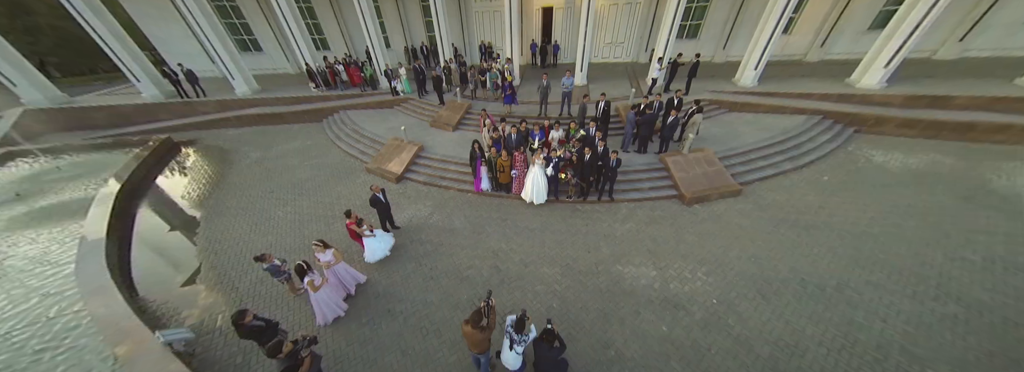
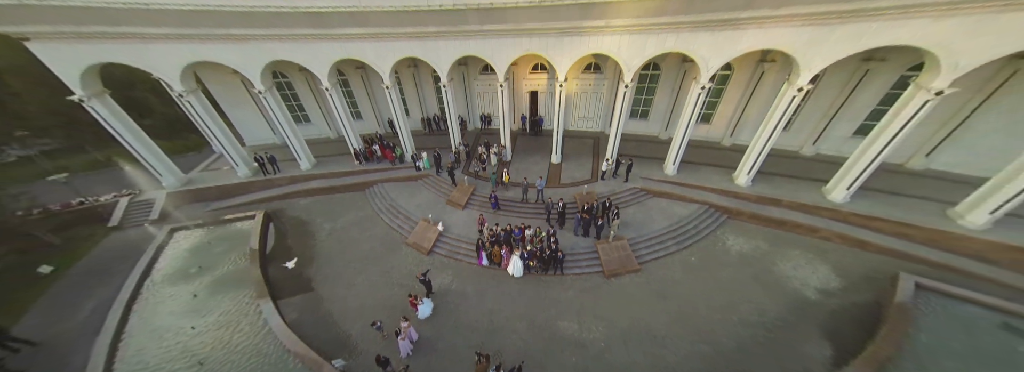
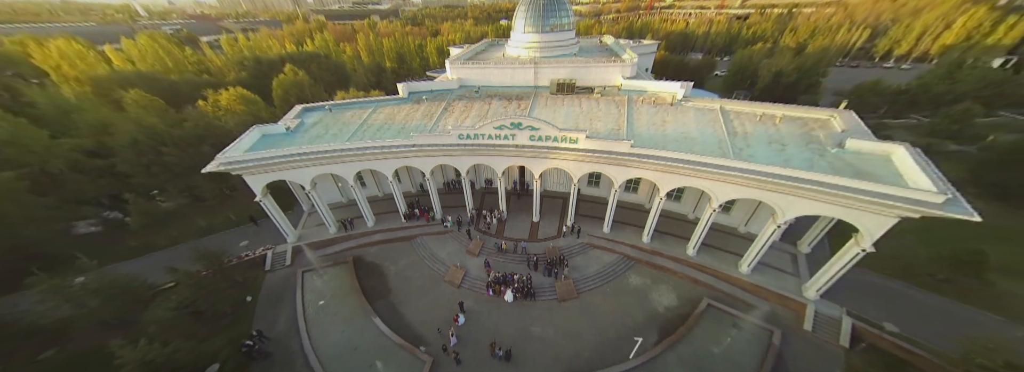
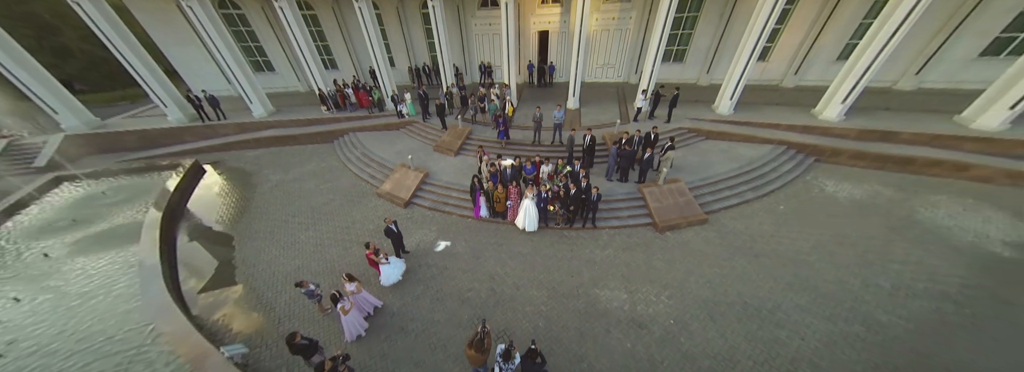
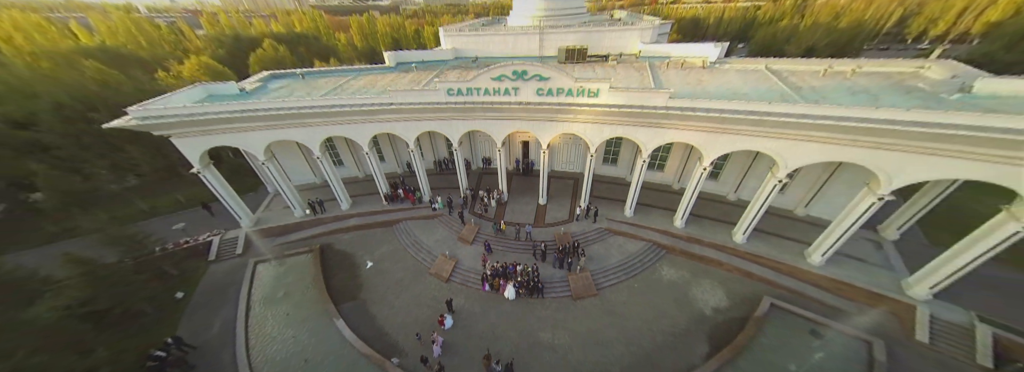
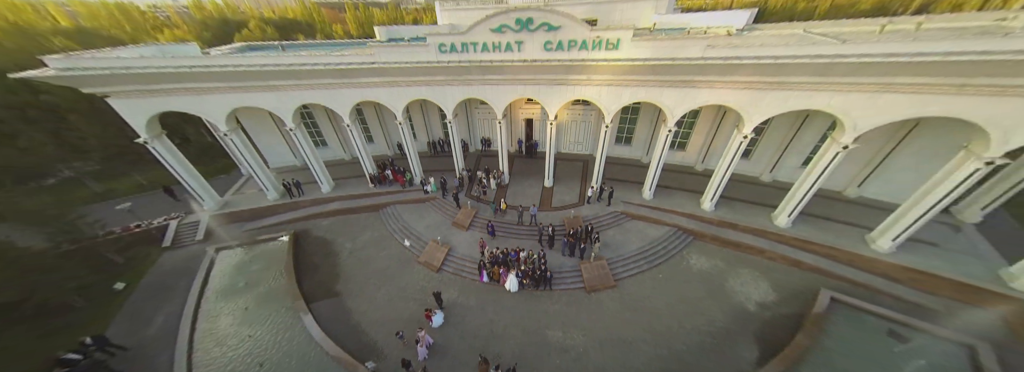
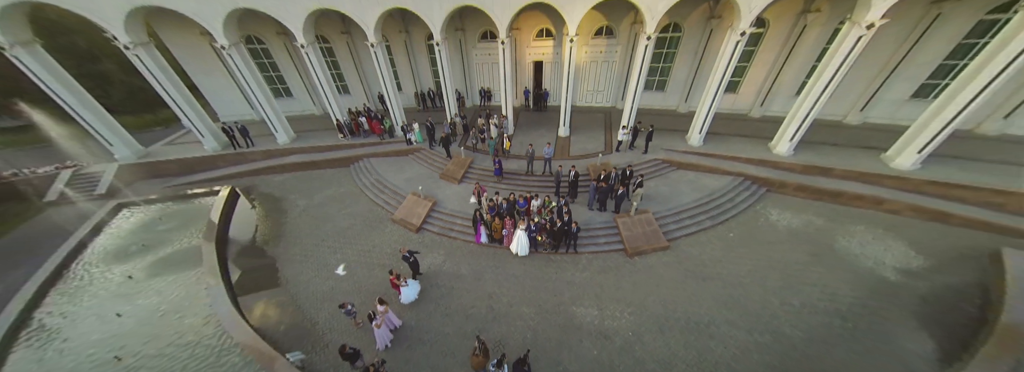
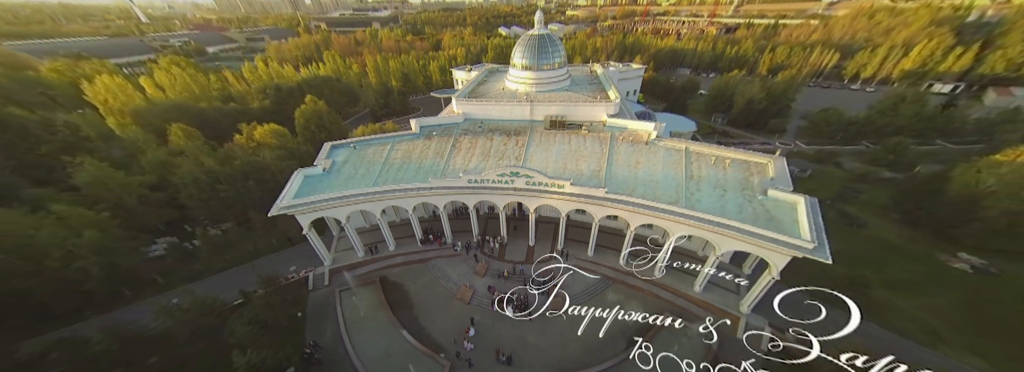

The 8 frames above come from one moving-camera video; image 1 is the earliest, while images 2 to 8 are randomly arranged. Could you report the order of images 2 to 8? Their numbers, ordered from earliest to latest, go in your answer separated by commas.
4, 7, 2, 6, 5, 3, 8
